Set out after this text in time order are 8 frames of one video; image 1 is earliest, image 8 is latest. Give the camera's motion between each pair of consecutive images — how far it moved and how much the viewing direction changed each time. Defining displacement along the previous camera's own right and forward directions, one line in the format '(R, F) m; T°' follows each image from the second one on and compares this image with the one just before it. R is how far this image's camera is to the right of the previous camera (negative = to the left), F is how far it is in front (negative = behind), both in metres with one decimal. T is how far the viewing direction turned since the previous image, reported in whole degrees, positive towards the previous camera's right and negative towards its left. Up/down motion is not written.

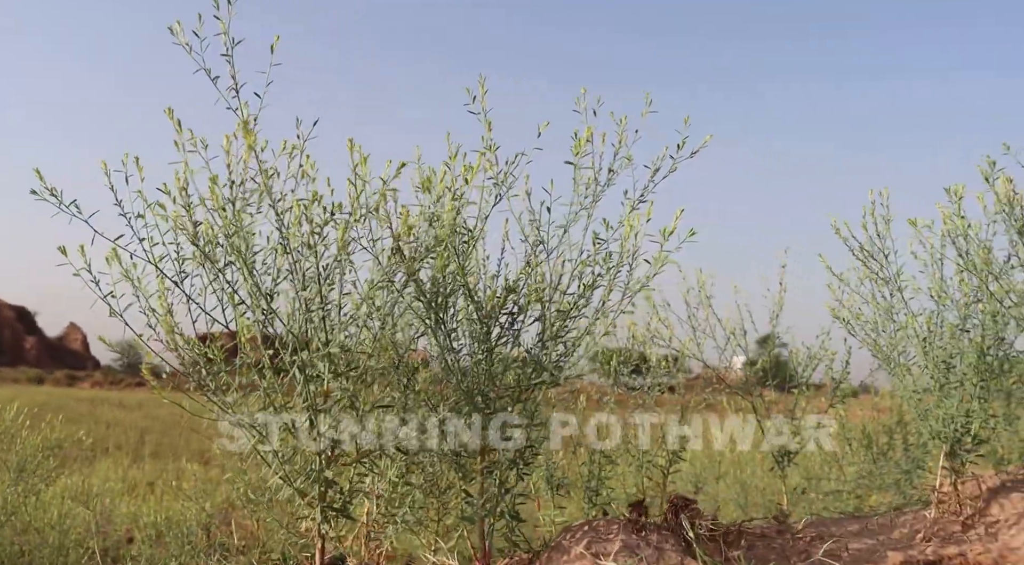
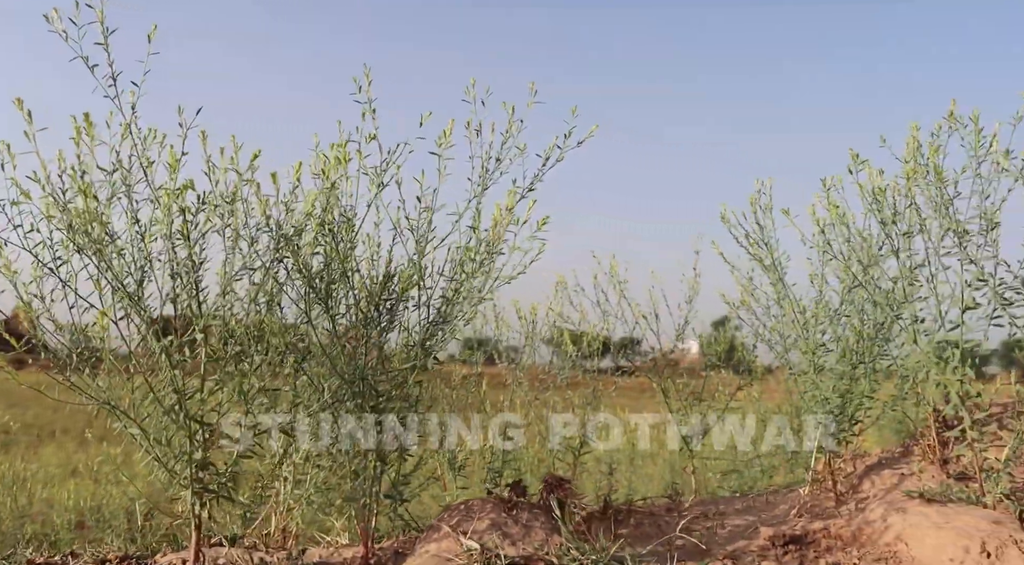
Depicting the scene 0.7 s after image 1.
(+0.4, -0.1) m; +2°
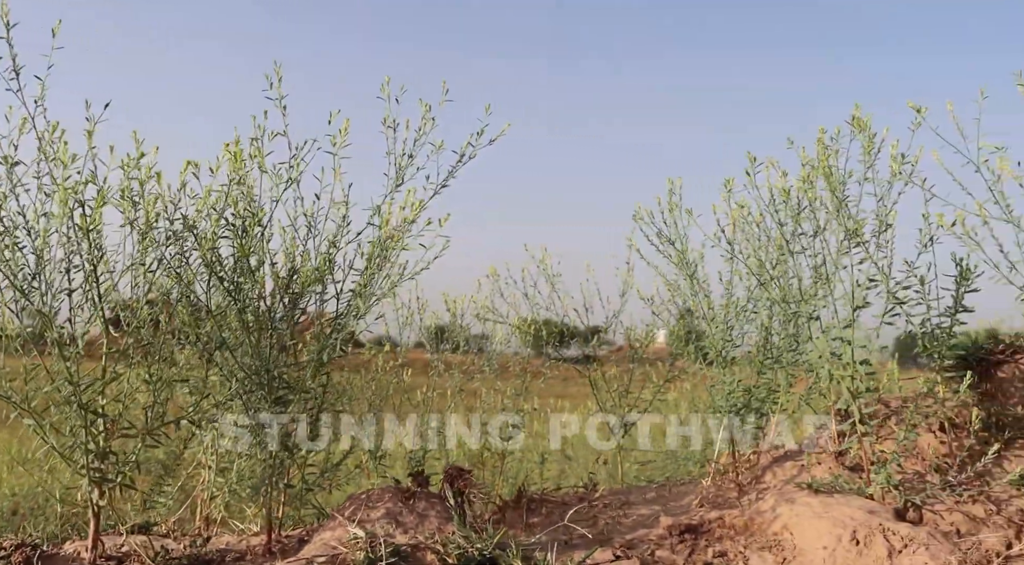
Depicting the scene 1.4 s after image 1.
(+0.3, -0.1) m; +2°
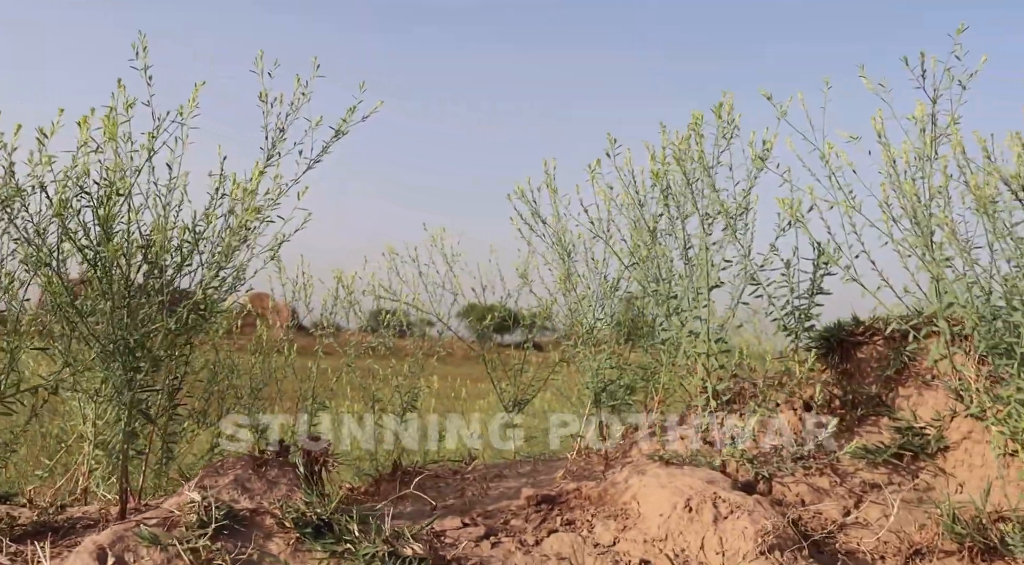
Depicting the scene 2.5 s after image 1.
(+0.4, -0.1) m; +3°
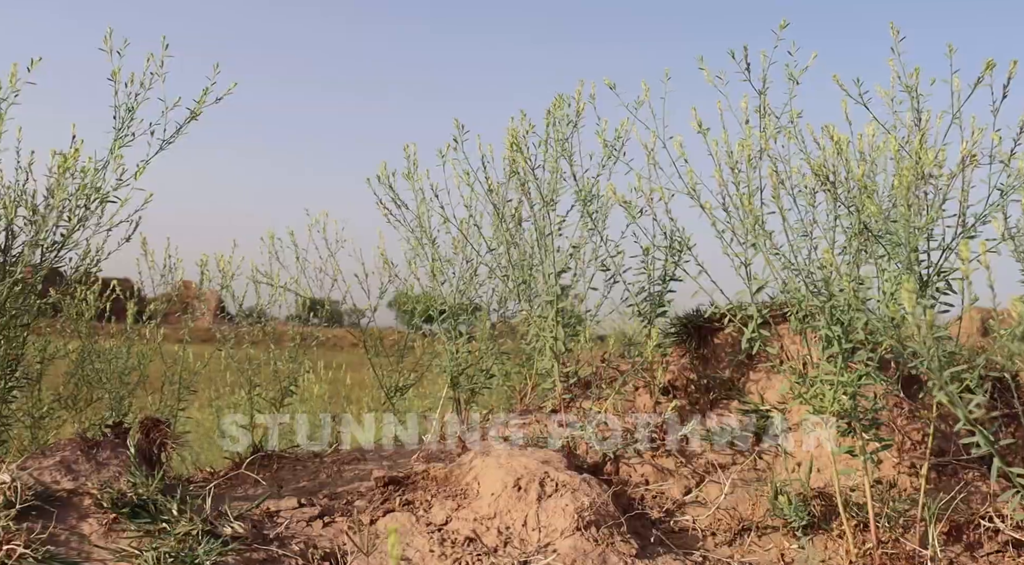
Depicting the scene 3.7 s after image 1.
(+0.4, -0.1) m; +4°
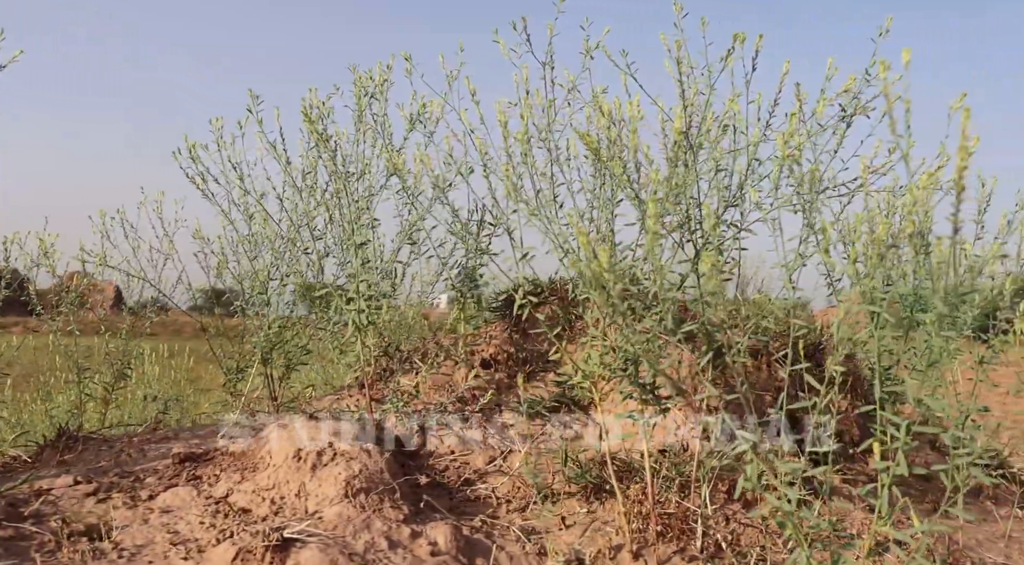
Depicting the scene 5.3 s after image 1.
(+0.6, 0.0) m; +5°
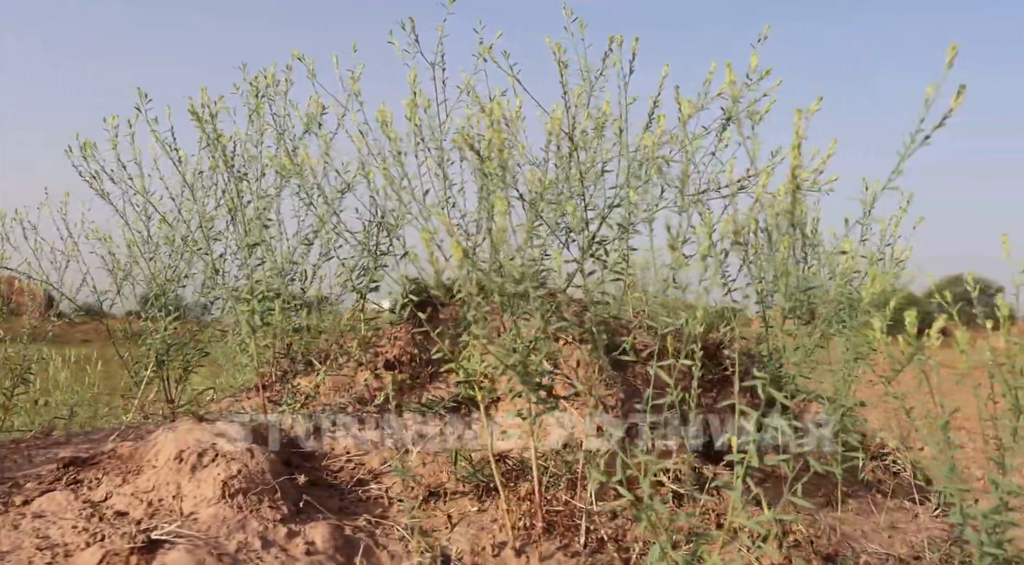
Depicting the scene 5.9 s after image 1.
(+0.3, 0.0) m; +3°
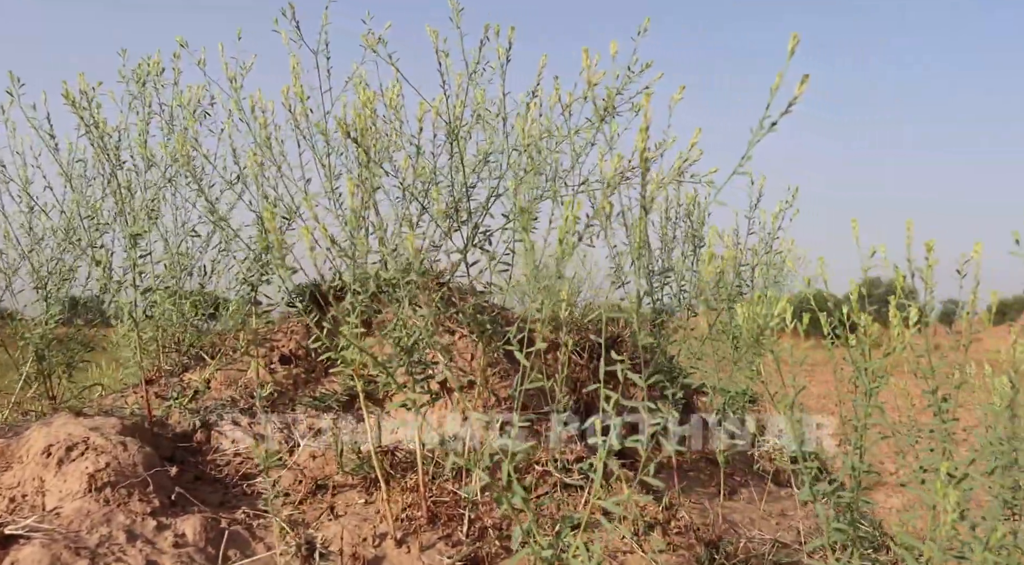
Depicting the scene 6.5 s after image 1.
(+0.2, 0.0) m; +4°
